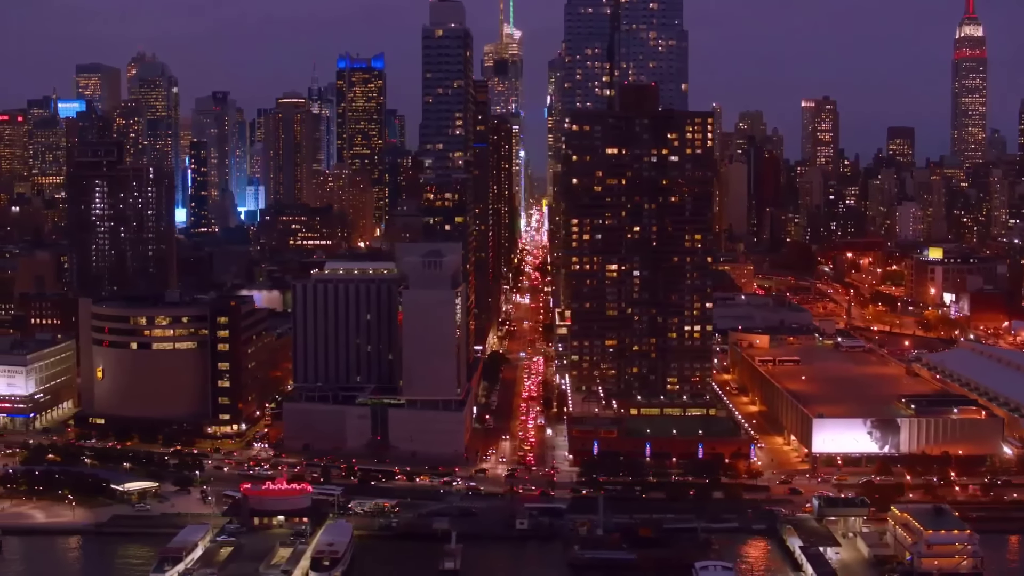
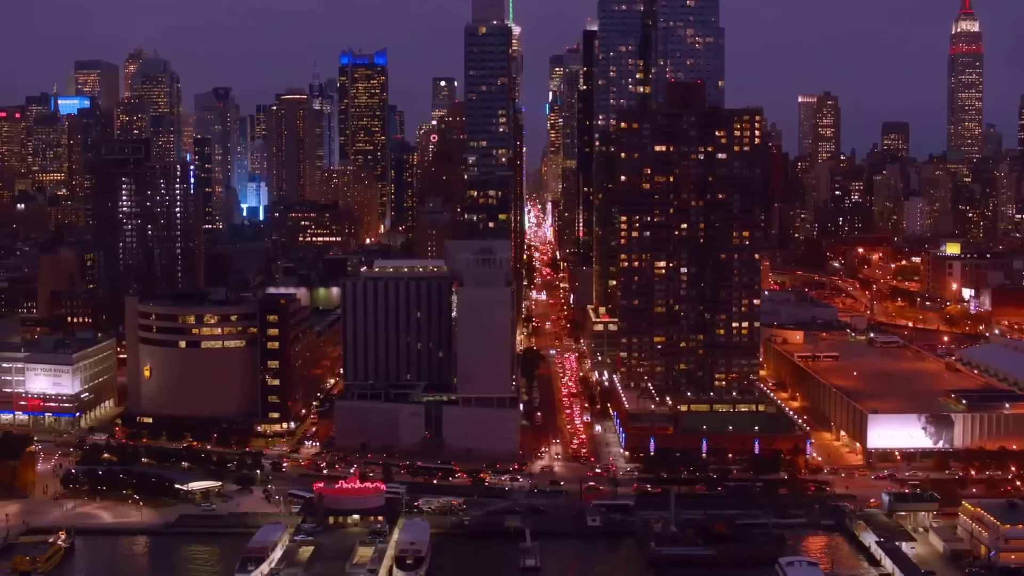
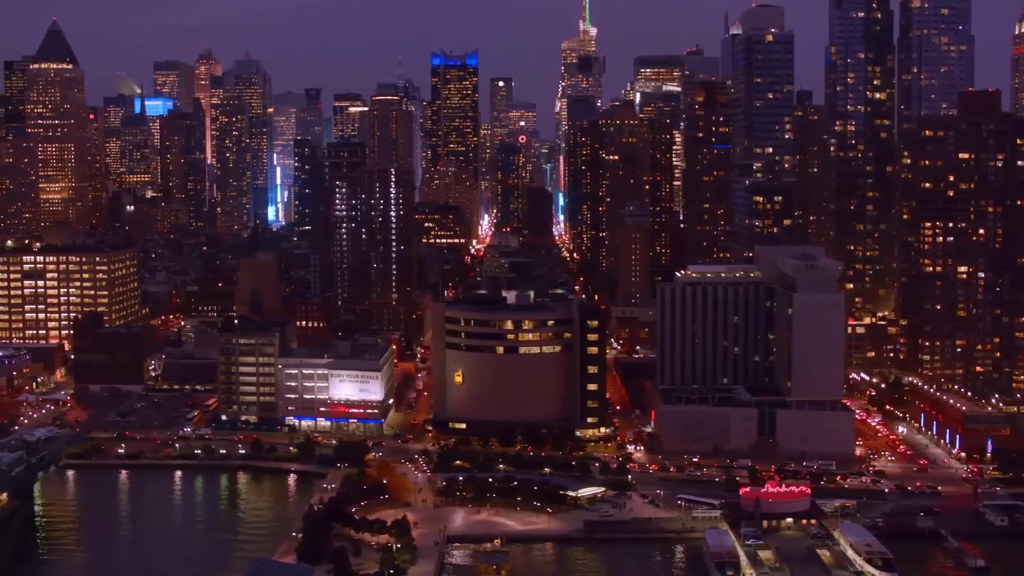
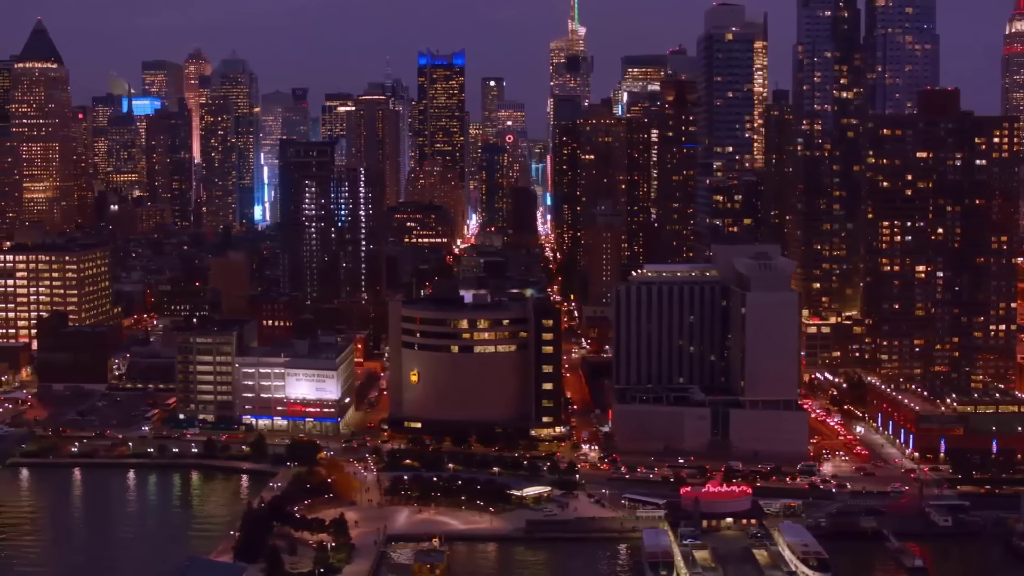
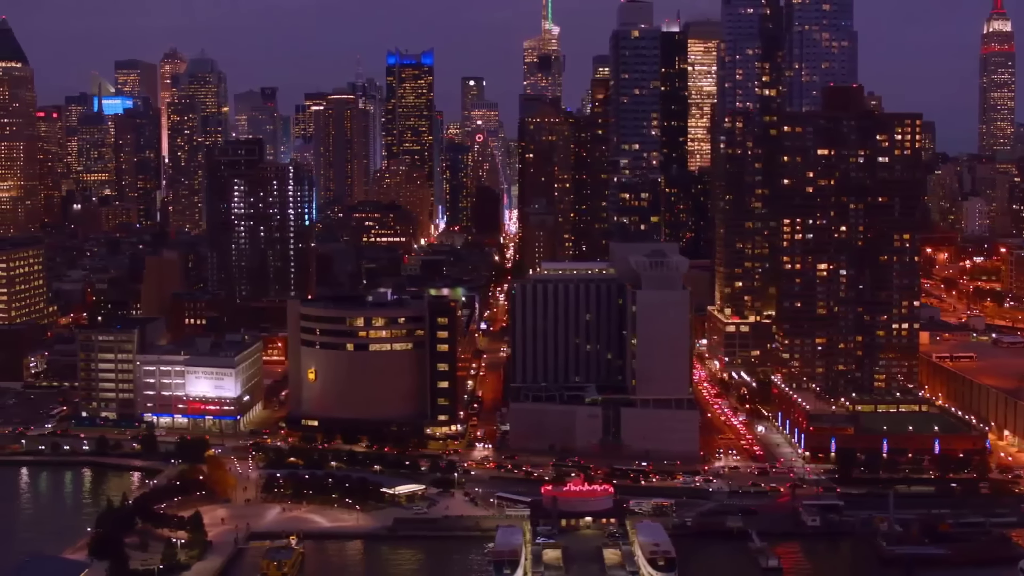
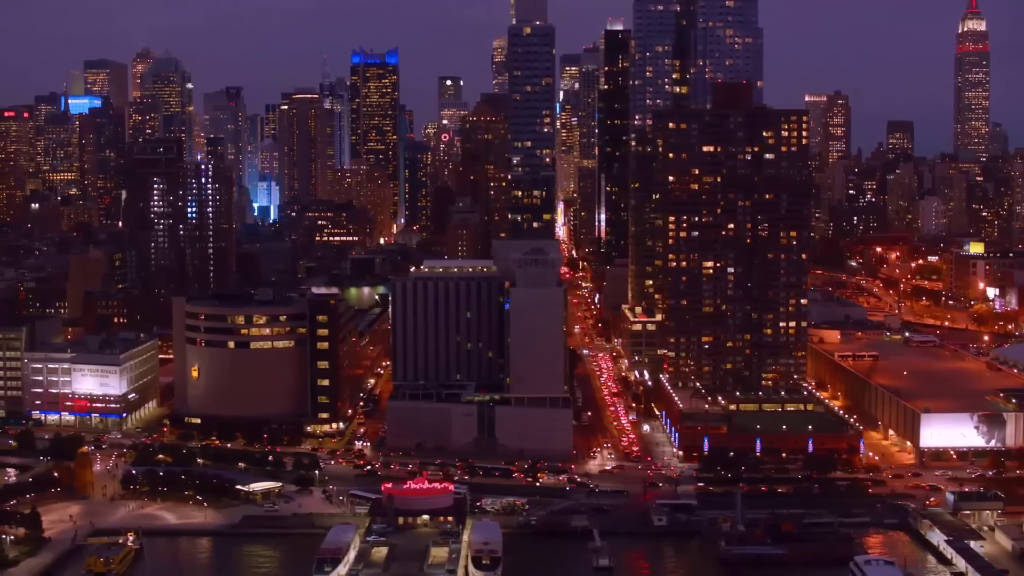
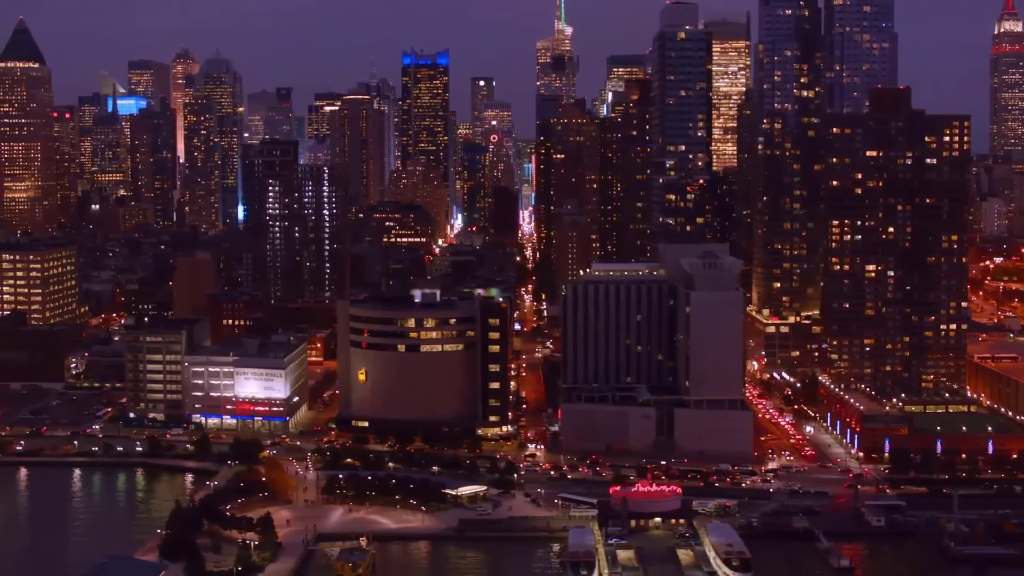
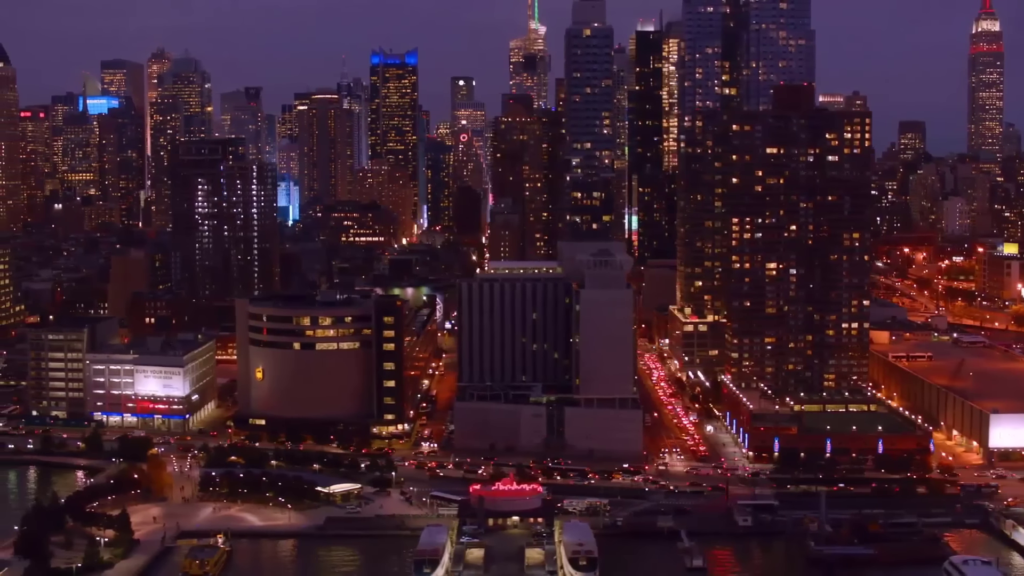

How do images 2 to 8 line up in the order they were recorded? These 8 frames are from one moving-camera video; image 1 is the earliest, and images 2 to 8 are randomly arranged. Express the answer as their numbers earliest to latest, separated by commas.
2, 6, 8, 5, 7, 4, 3
